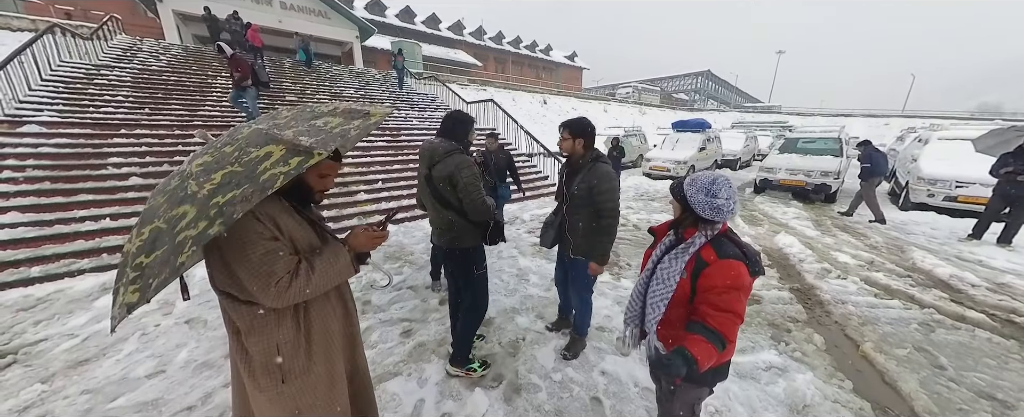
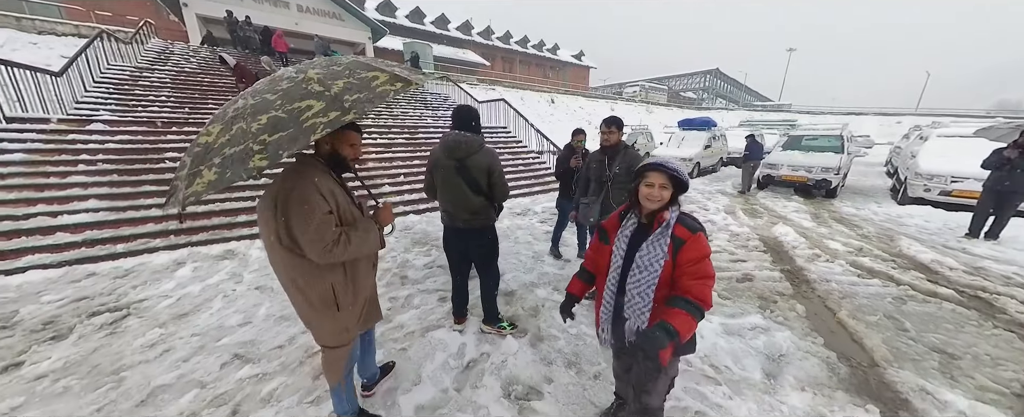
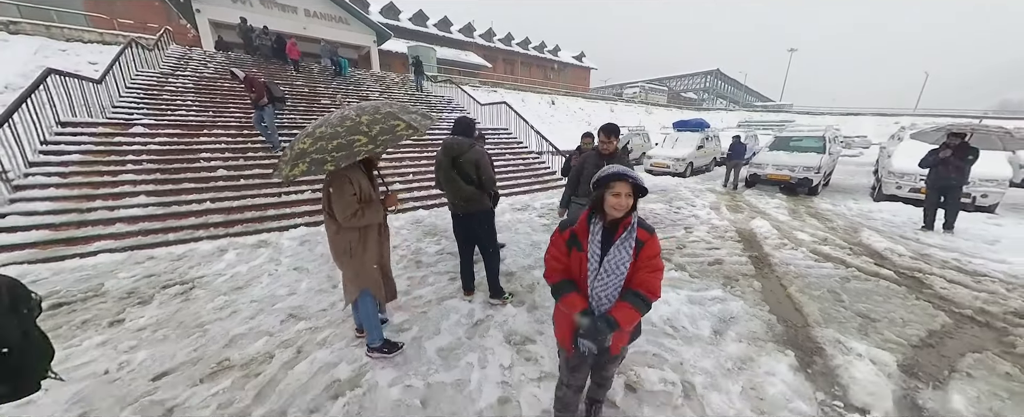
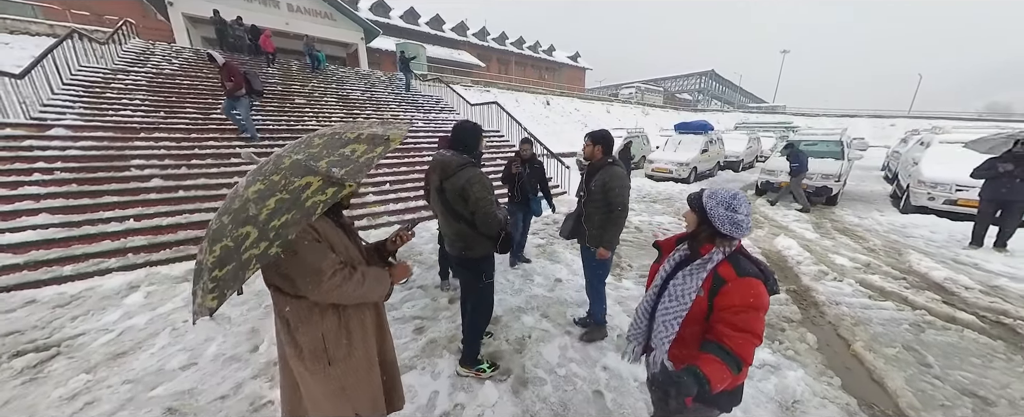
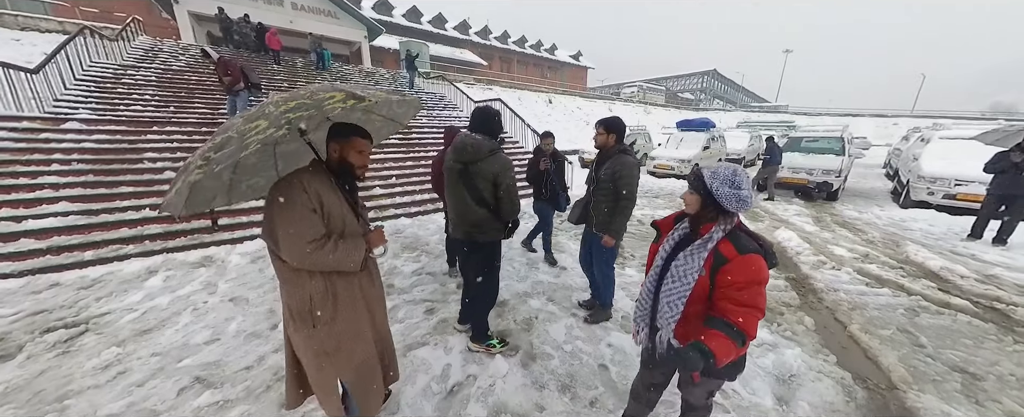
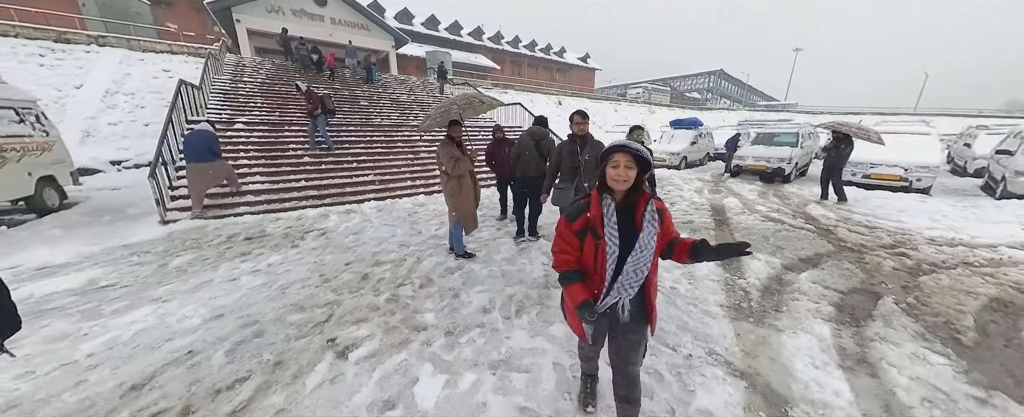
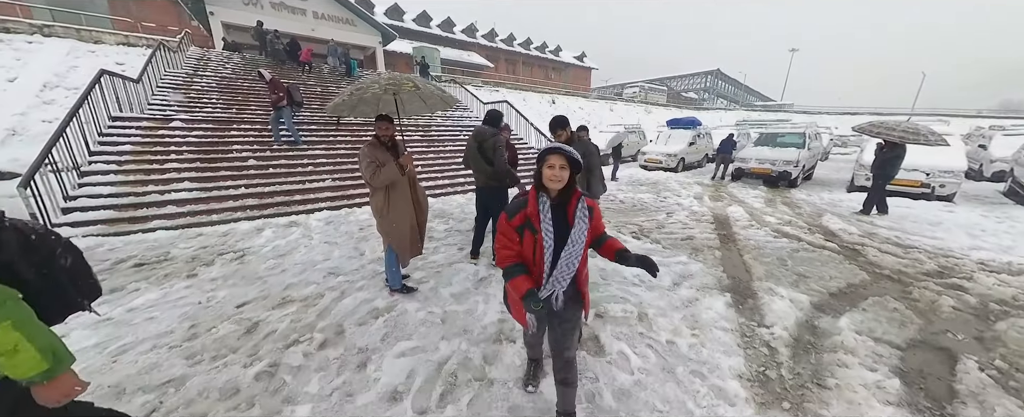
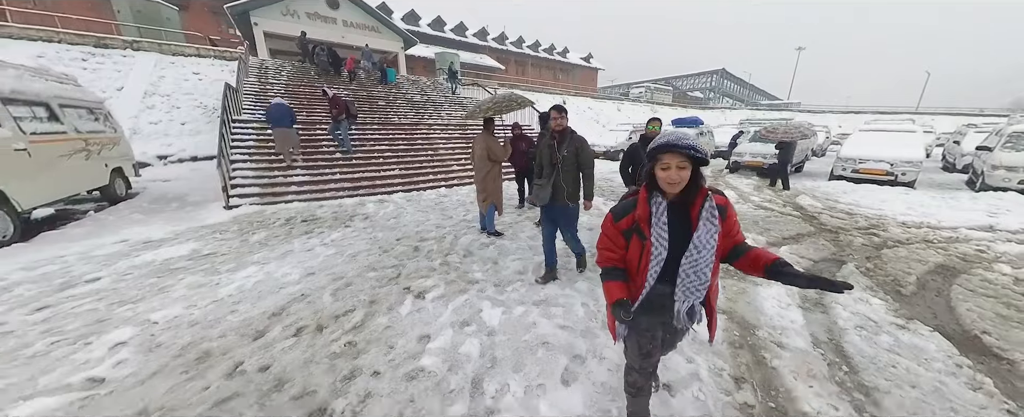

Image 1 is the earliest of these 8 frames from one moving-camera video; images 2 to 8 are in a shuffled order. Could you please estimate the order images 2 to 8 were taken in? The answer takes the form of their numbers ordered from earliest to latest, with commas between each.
4, 5, 2, 3, 7, 6, 8
